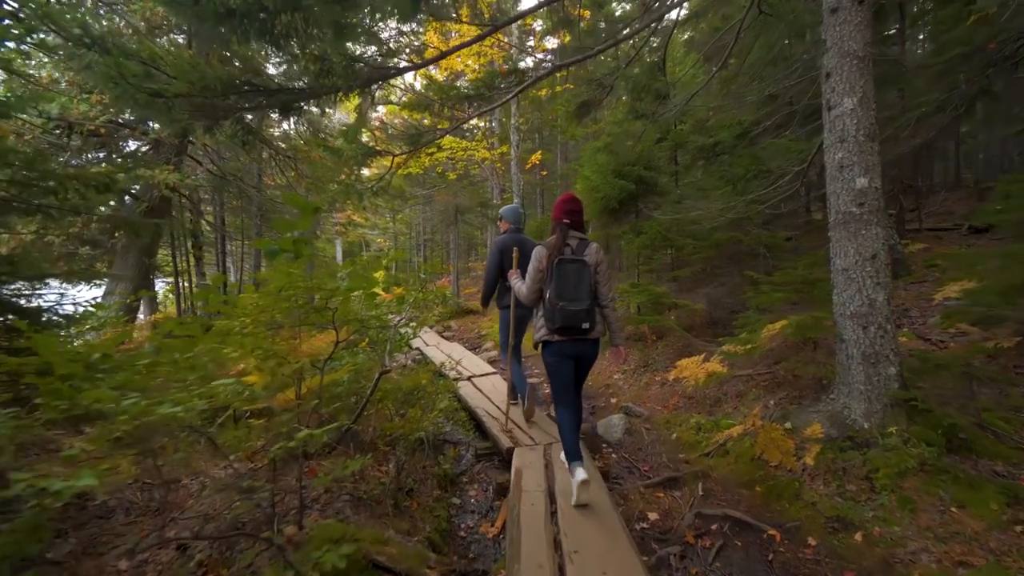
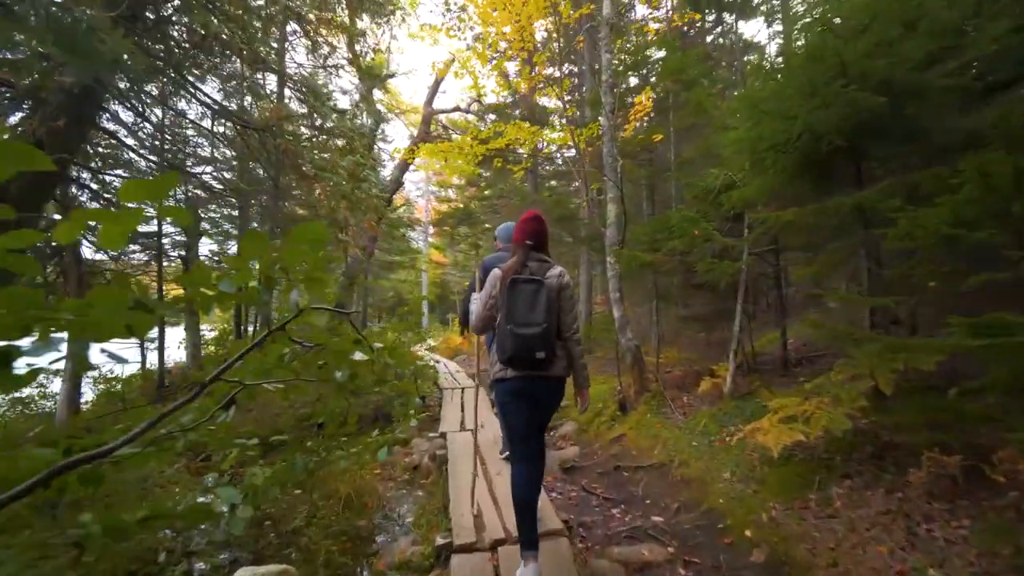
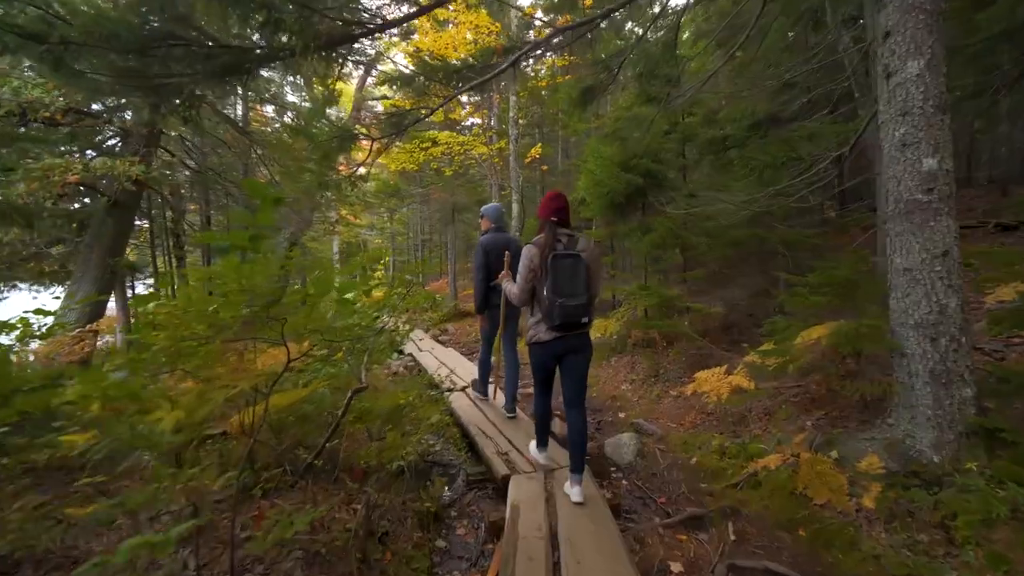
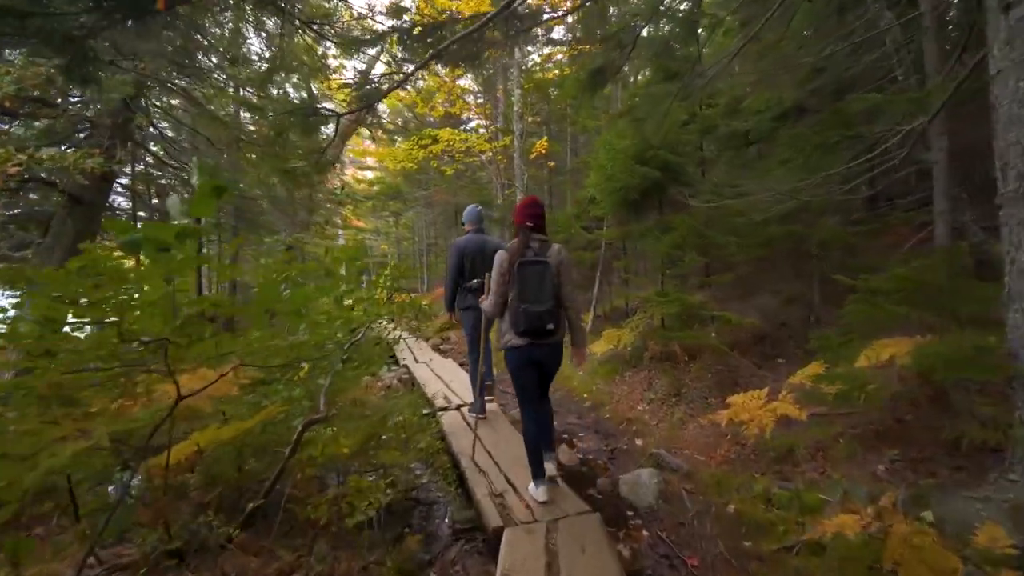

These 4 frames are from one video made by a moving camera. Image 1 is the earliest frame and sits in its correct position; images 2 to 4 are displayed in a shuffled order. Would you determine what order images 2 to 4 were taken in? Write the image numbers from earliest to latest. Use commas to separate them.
3, 4, 2
